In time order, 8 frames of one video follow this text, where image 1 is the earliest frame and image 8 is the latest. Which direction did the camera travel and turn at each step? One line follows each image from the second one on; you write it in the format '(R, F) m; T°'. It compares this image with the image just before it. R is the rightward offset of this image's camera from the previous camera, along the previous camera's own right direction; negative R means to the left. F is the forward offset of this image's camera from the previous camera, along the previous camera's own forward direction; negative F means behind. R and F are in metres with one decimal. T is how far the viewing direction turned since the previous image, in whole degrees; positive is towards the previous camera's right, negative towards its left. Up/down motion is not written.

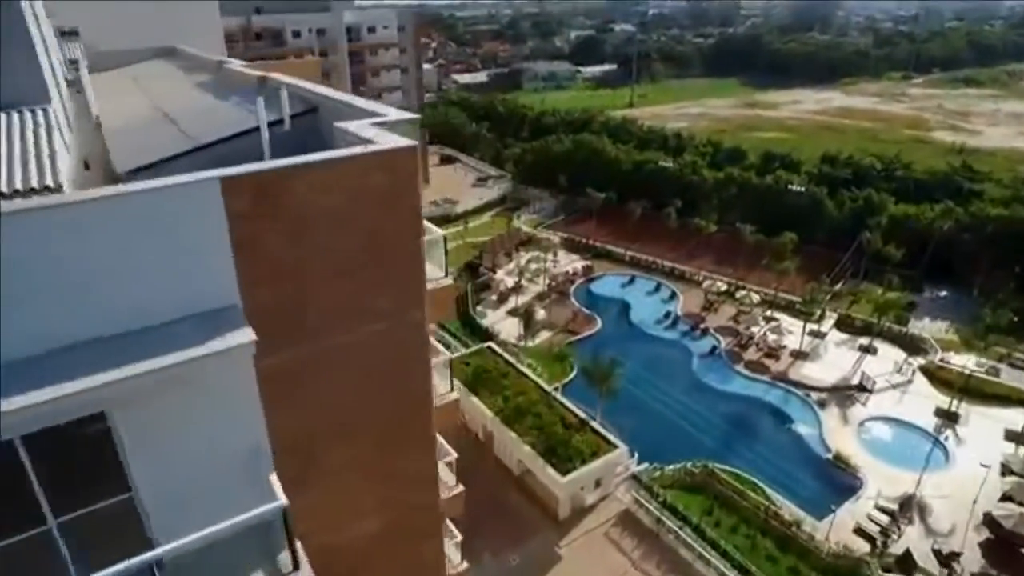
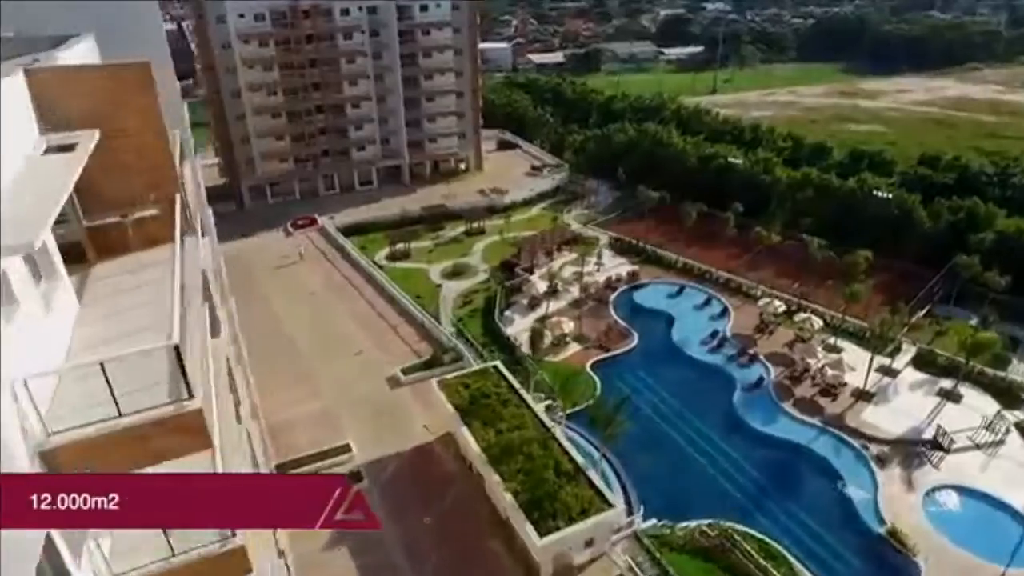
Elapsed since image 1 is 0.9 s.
(+3.8, +4.4) m; -7°
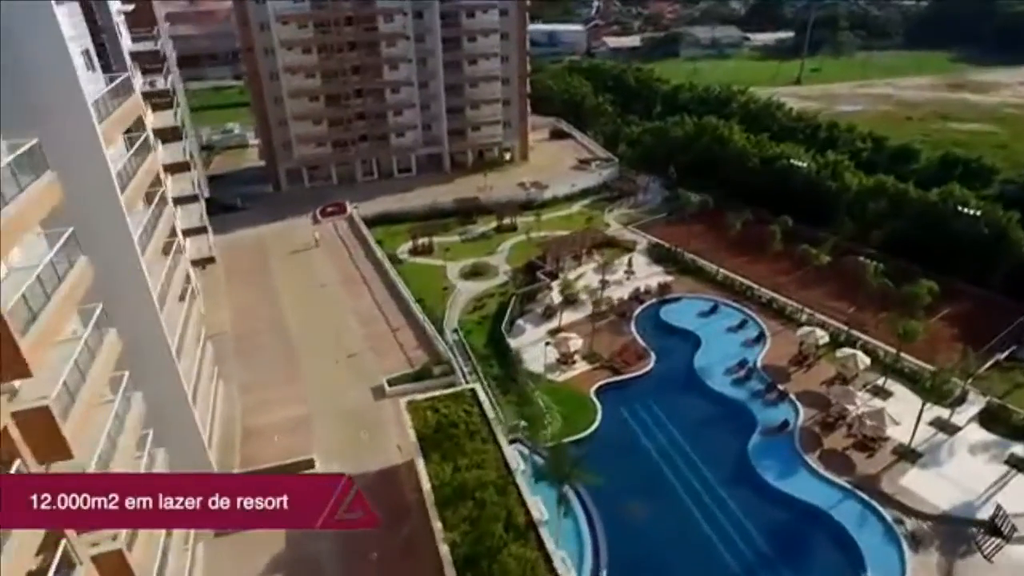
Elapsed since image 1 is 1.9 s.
(+4.9, +3.8) m; -7°
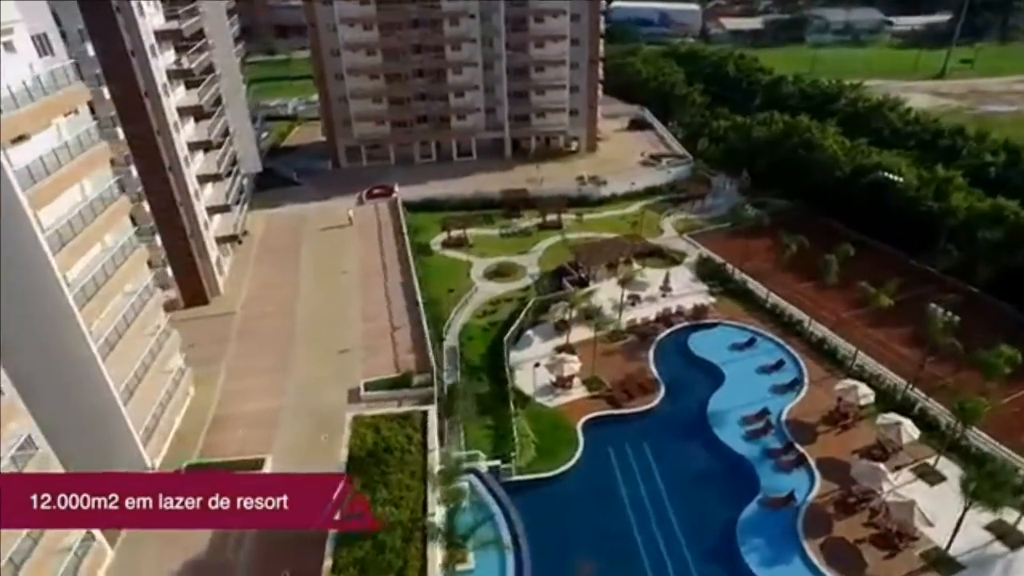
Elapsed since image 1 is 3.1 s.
(+7.0, +4.0) m; -10°
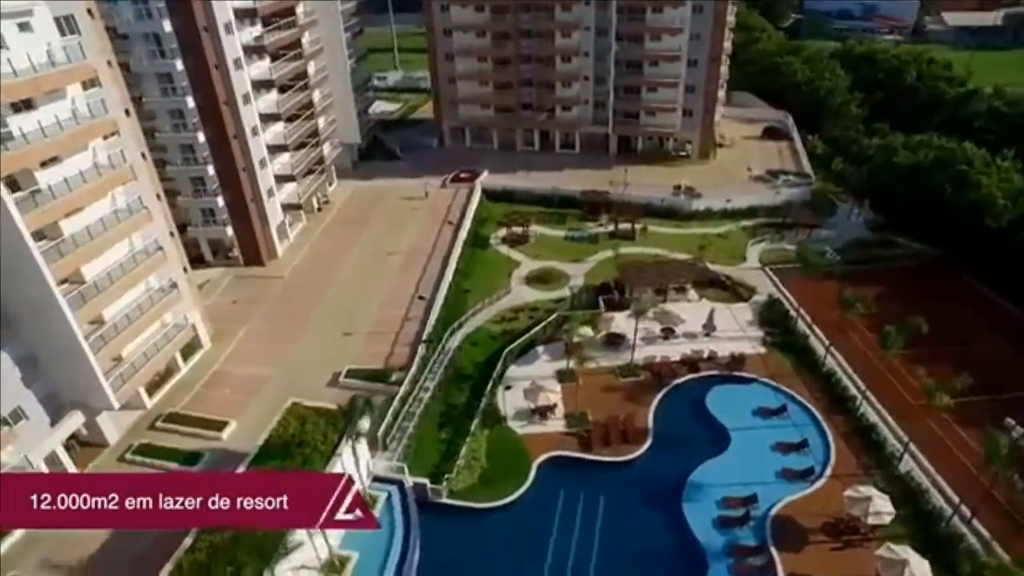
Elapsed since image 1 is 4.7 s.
(+10.4, +3.8) m; -16°
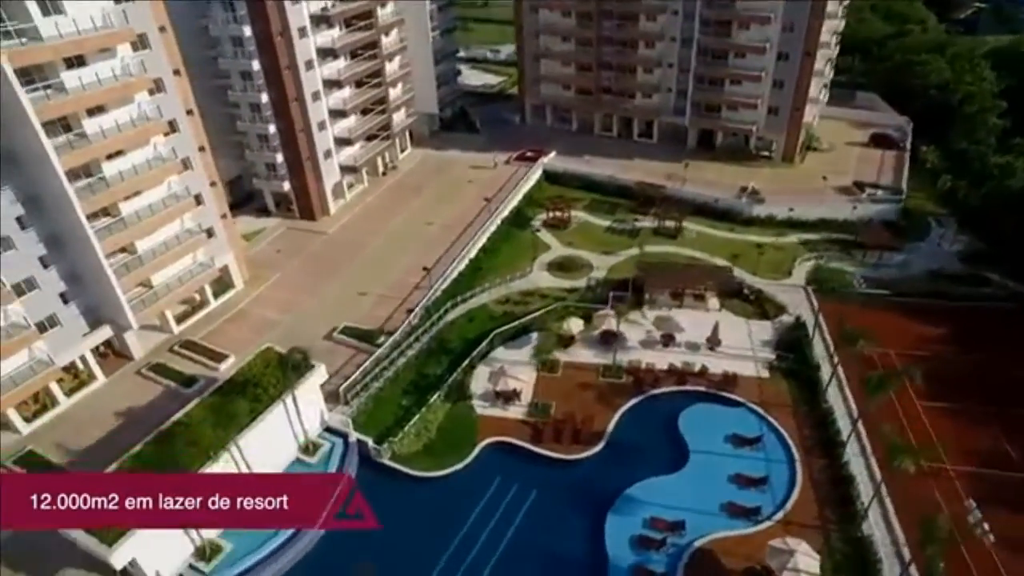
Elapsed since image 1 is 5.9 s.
(+9.2, +0.8) m; -13°
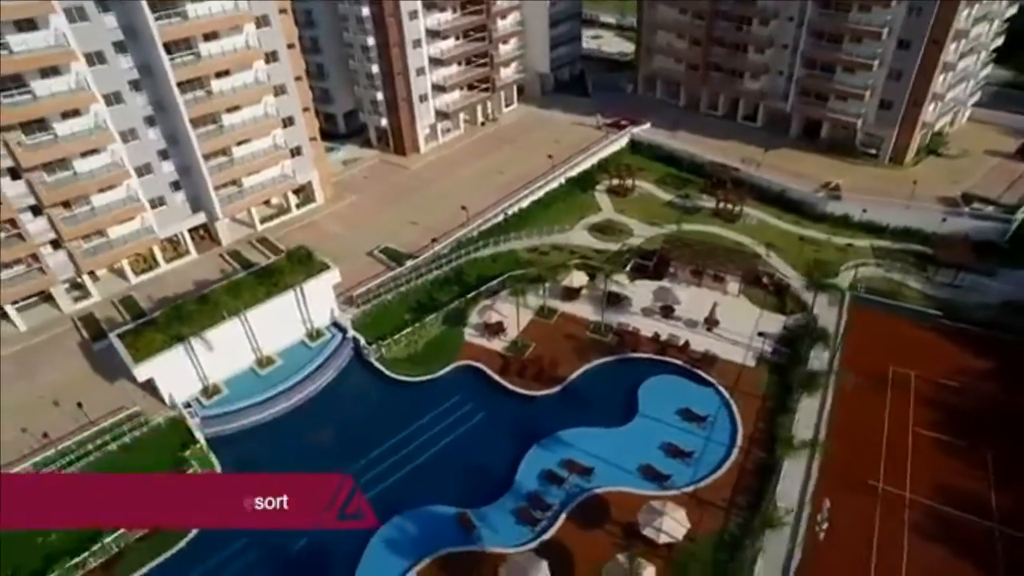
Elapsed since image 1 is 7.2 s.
(+10.8, -1.6) m; -15°
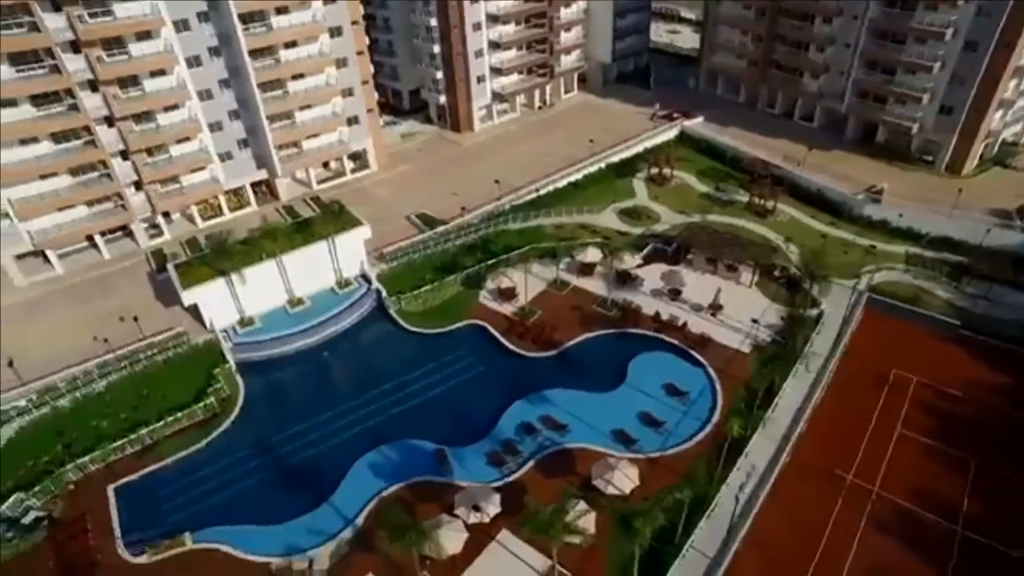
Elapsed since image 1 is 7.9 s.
(+4.9, -2.1) m; -8°
